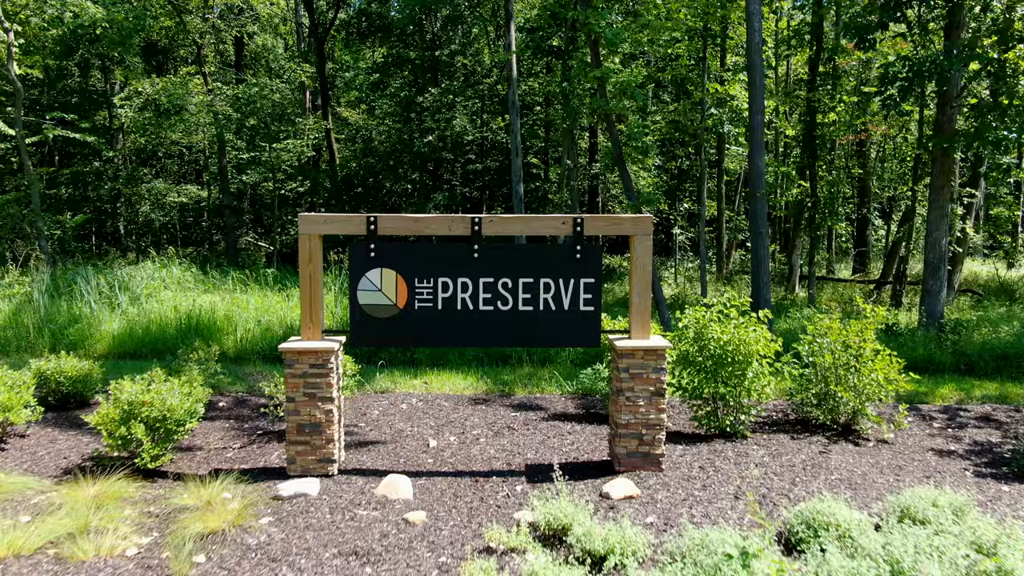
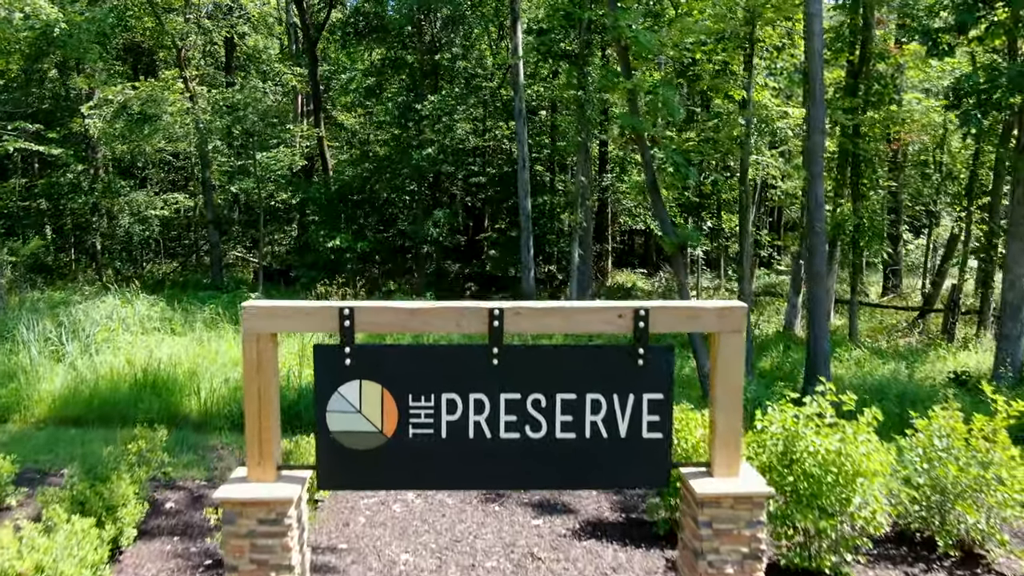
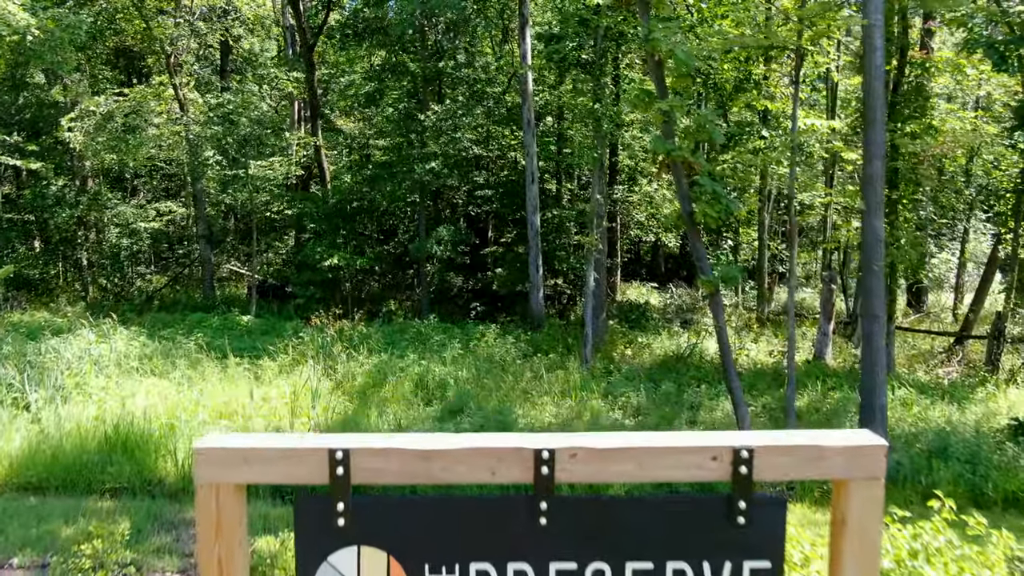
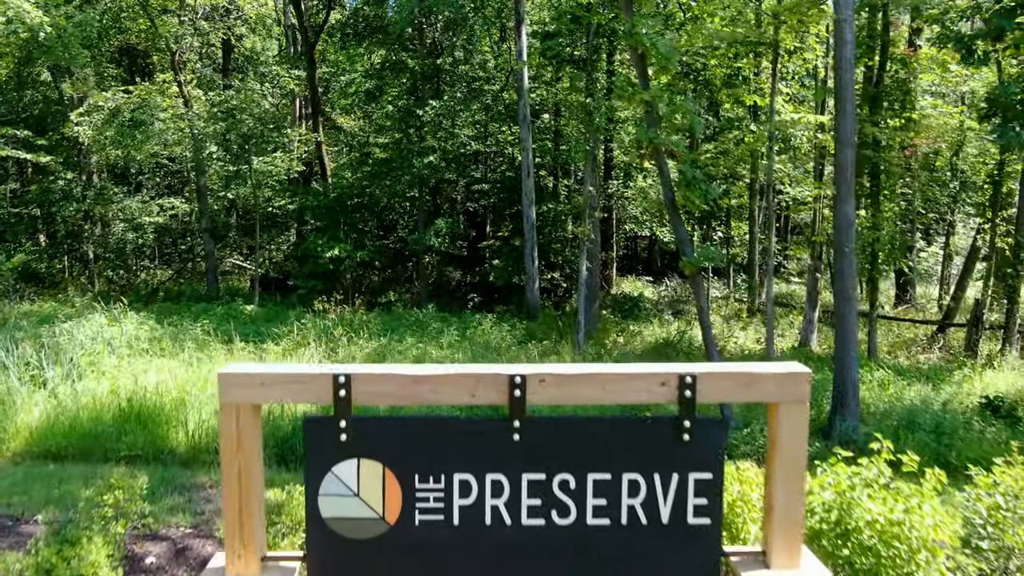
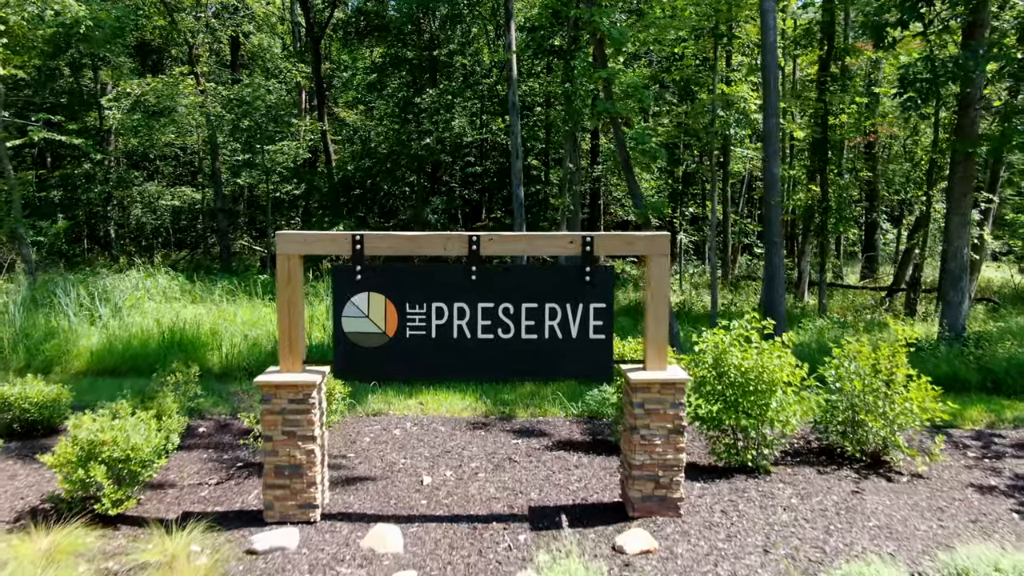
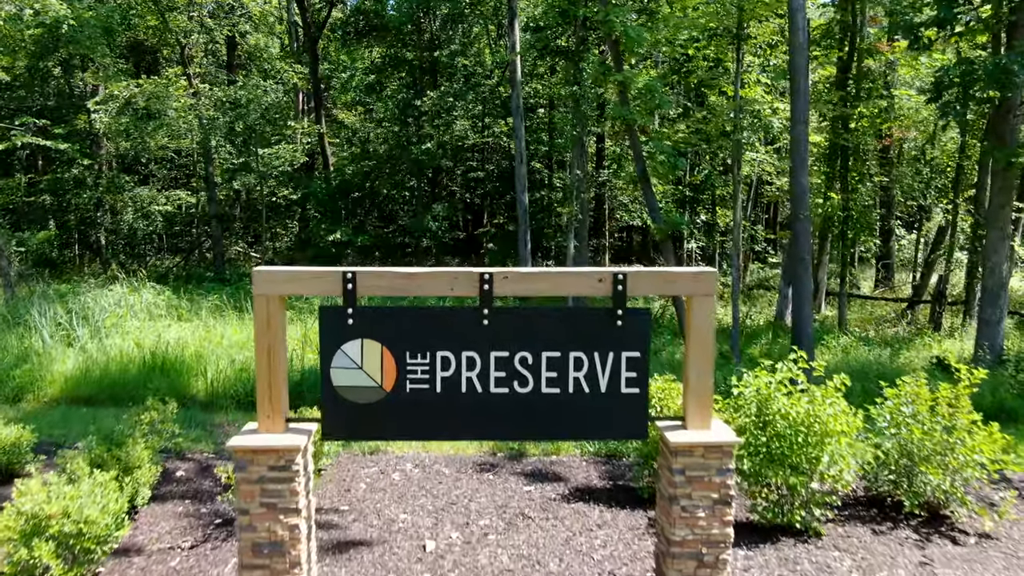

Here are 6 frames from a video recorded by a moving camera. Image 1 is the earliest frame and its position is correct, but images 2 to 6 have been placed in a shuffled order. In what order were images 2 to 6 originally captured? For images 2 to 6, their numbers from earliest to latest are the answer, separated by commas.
5, 6, 2, 4, 3
